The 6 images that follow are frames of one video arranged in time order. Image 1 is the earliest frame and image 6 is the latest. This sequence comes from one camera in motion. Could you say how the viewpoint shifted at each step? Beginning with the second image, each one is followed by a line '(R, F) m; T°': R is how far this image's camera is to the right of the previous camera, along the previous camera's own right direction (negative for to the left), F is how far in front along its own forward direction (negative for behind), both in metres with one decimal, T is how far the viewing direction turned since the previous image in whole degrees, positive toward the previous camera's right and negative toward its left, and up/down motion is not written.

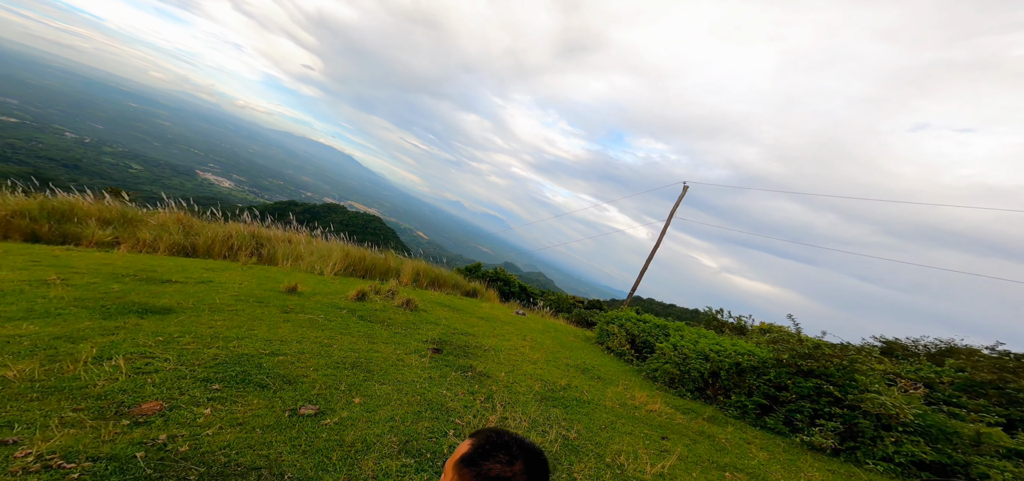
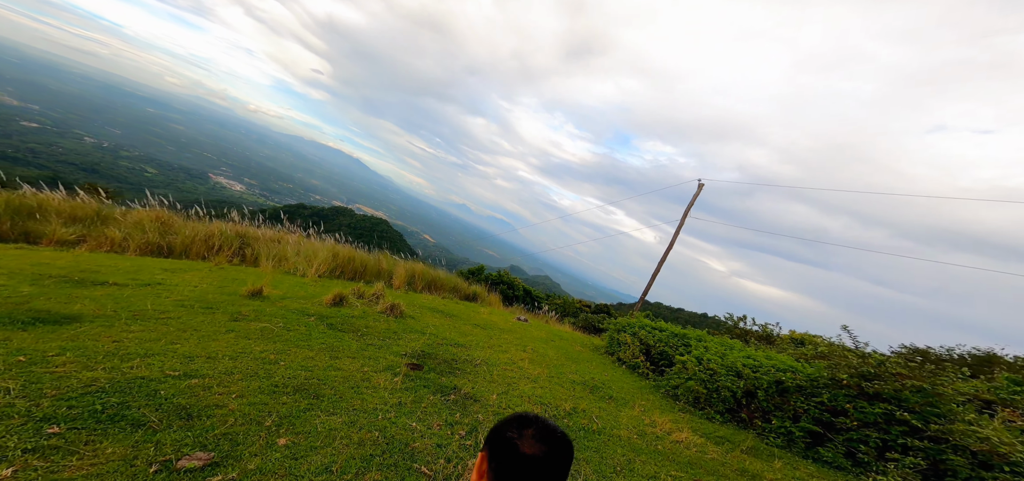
(+0.1, +0.7) m; -1°
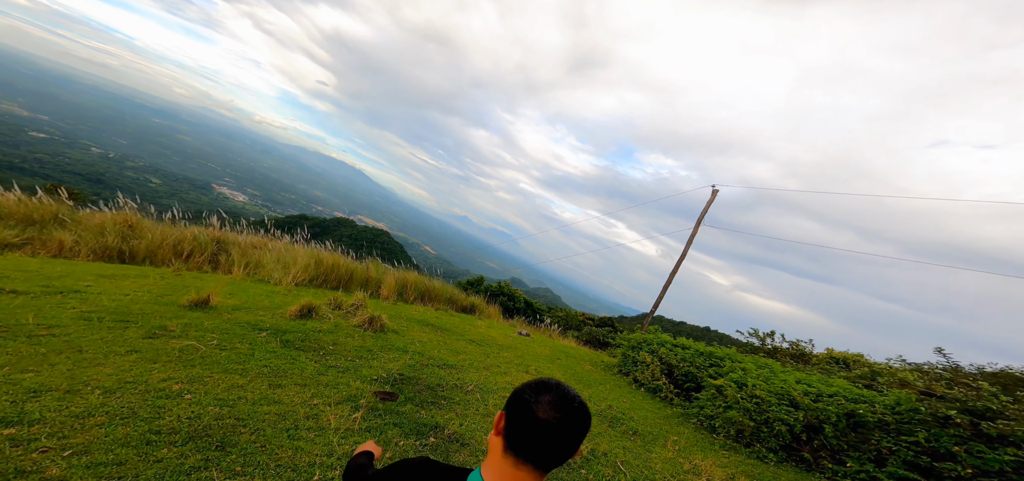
(0.0, +0.8) m; 0°
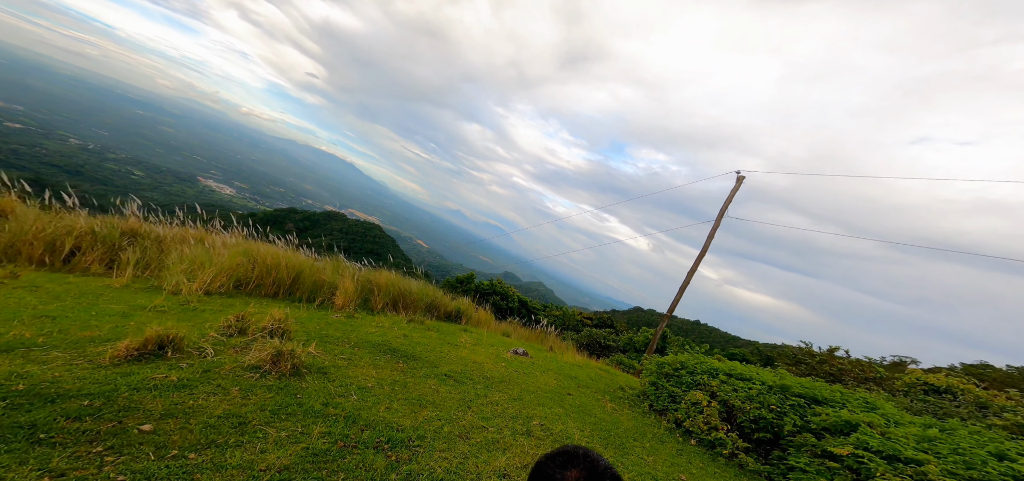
(0.0, +1.7) m; +1°
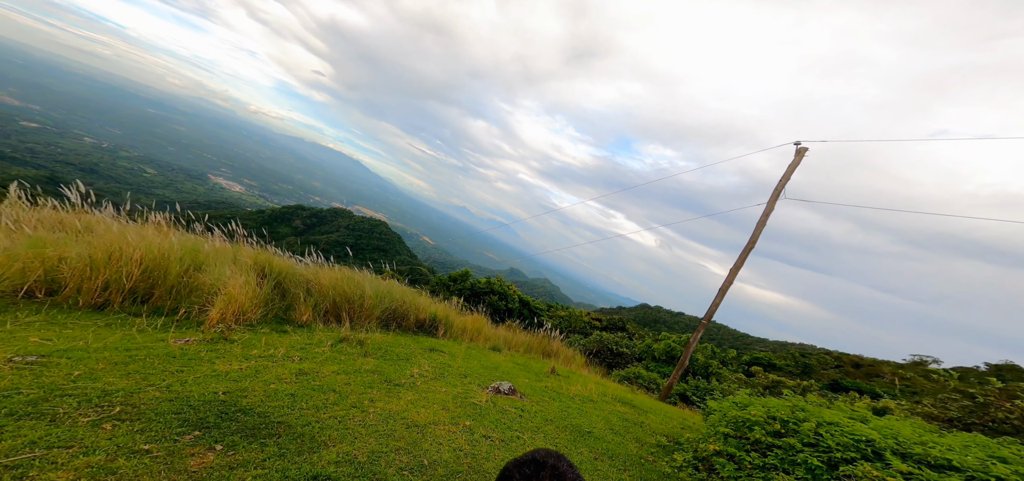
(+0.3, +2.2) m; -1°
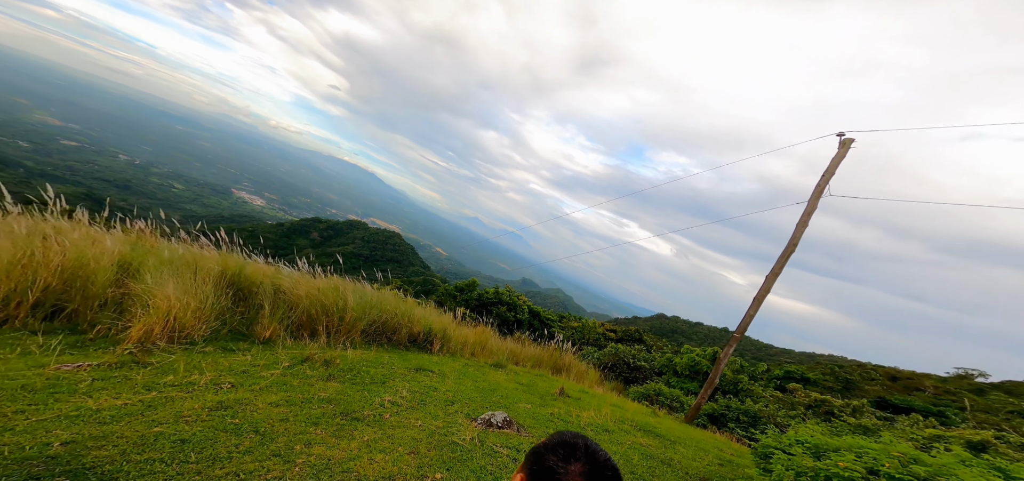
(+0.2, +0.8) m; -2°
